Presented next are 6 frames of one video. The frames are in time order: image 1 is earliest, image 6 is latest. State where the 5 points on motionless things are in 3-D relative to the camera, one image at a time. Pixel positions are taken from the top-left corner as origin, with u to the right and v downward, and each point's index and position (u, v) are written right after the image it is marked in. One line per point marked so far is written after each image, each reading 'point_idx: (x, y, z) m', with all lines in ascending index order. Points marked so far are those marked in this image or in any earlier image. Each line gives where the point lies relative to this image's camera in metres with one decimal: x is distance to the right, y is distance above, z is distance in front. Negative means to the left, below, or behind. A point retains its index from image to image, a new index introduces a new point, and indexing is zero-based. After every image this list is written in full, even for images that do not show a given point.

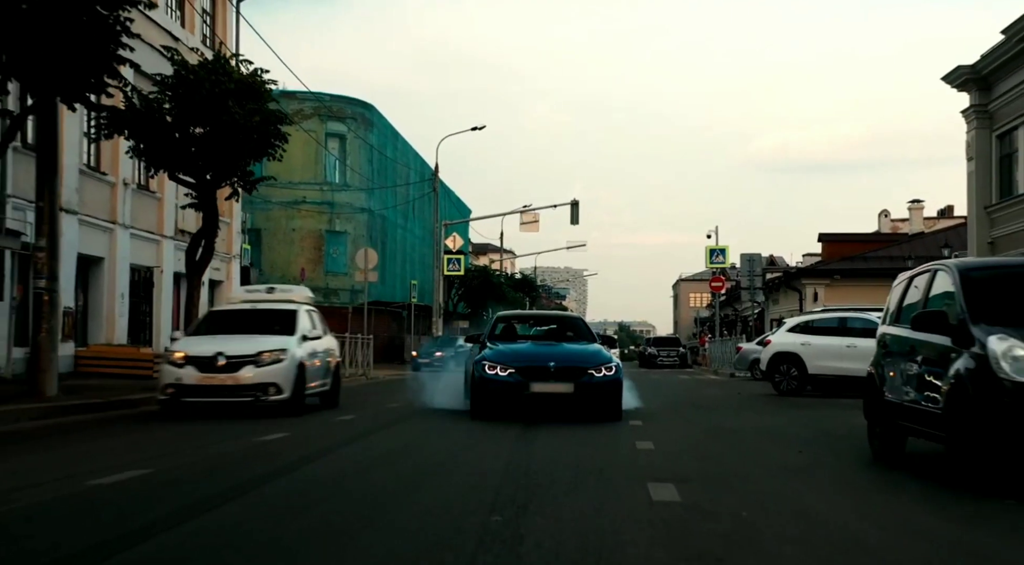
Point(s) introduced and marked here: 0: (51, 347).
0: (-6.2, -0.9, +11.9) m
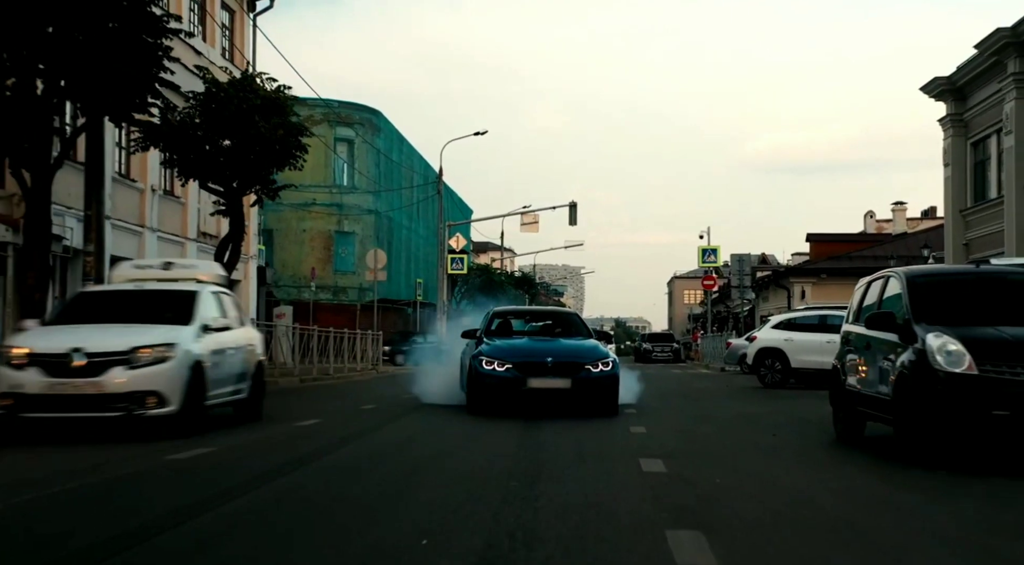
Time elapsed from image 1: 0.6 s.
0: (-6.1, -0.9, +13.1) m
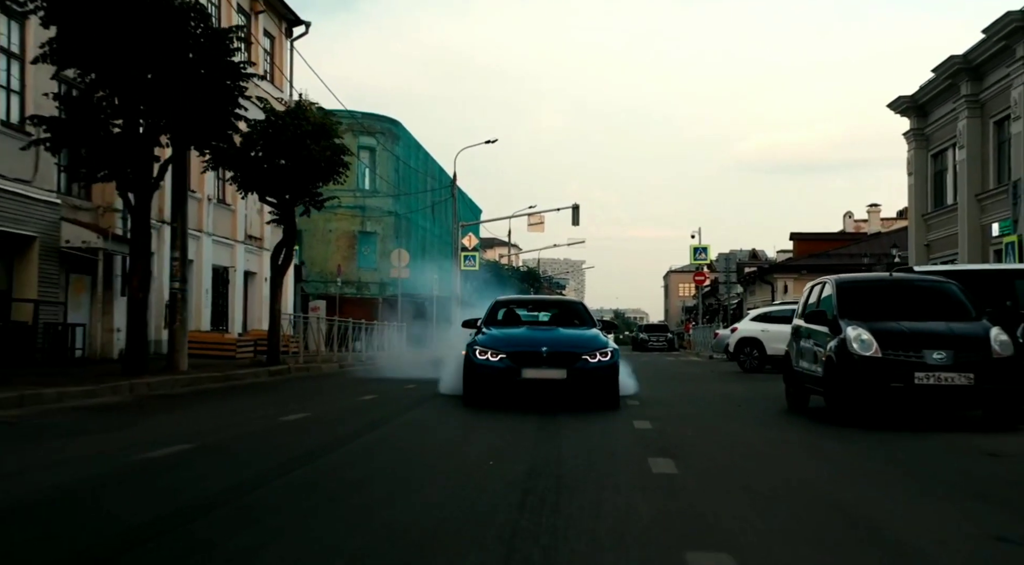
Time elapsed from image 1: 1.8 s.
0: (-5.8, -0.9, +15.7) m
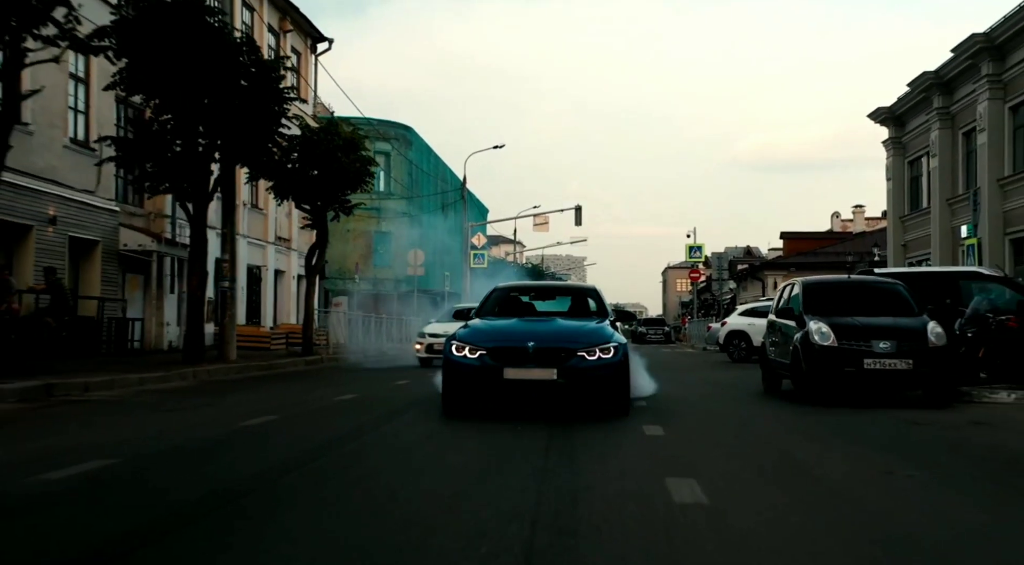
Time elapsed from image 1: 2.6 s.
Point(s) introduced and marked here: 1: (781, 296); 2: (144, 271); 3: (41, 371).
0: (-5.6, -0.9, +17.7) m
1: (+4.4, -0.3, +14.3) m
2: (-8.3, +0.3, +20.0) m
3: (-7.2, -1.3, +13.5) m
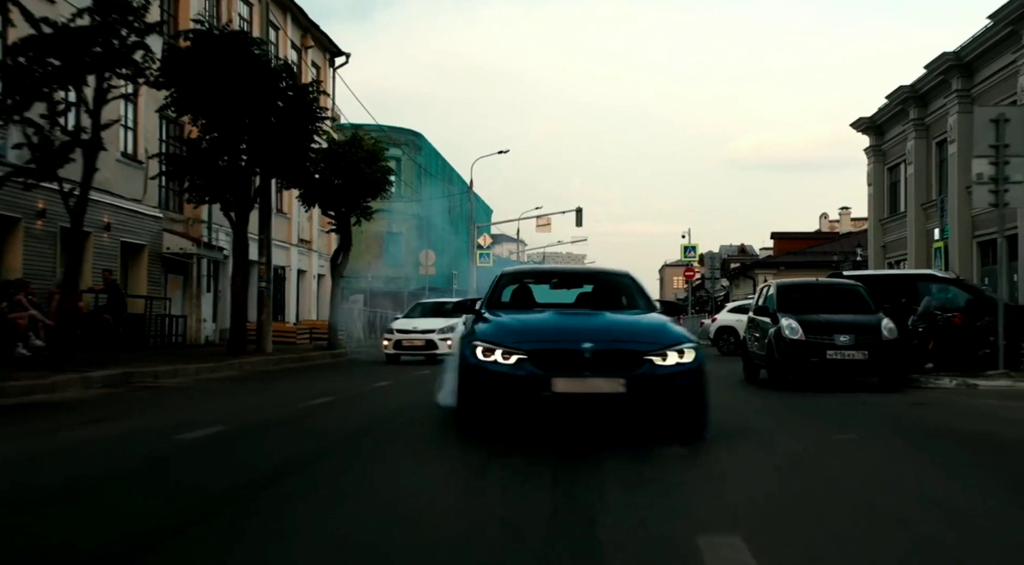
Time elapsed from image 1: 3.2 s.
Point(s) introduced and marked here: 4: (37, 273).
0: (-5.4, -0.9, +19.6) m
1: (+4.5, -0.3, +16.2) m
2: (-8.1, +0.3, +21.9) m
3: (-7.0, -1.4, +15.4) m
4: (-9.1, +0.2, +17.0) m
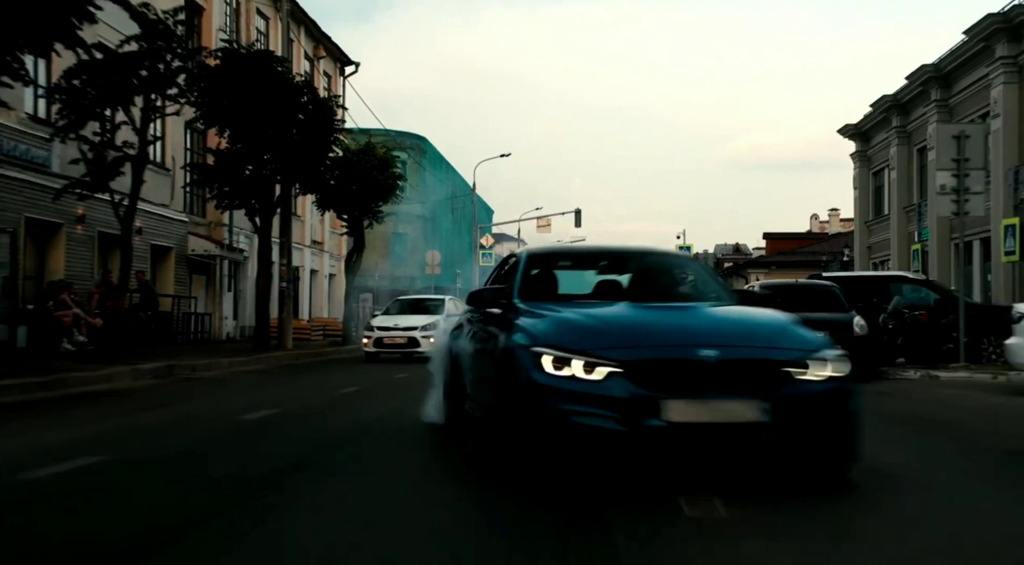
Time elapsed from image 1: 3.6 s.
0: (-5.3, -0.9, +21.0) m
1: (+4.6, -0.3, +17.6) m
2: (-8.0, +0.3, +23.3) m
3: (-6.9, -1.4, +16.8) m
4: (-9.0, +0.2, +18.3) m
